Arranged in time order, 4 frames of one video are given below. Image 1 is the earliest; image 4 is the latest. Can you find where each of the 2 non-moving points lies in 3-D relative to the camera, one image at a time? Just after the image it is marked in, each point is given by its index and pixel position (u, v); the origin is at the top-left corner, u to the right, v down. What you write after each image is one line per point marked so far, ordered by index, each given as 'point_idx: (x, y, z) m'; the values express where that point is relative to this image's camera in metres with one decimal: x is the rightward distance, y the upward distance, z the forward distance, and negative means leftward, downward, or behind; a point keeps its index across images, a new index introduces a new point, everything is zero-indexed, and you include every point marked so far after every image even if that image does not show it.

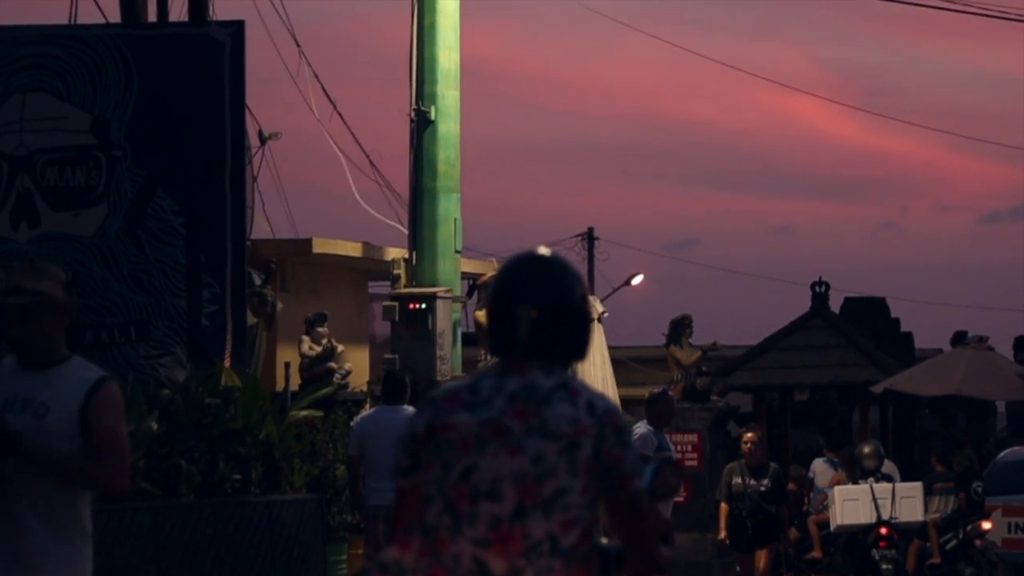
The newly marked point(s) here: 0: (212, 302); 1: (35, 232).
0: (-2.0, -0.1, +13.9) m
1: (-3.2, +0.4, +13.6) m
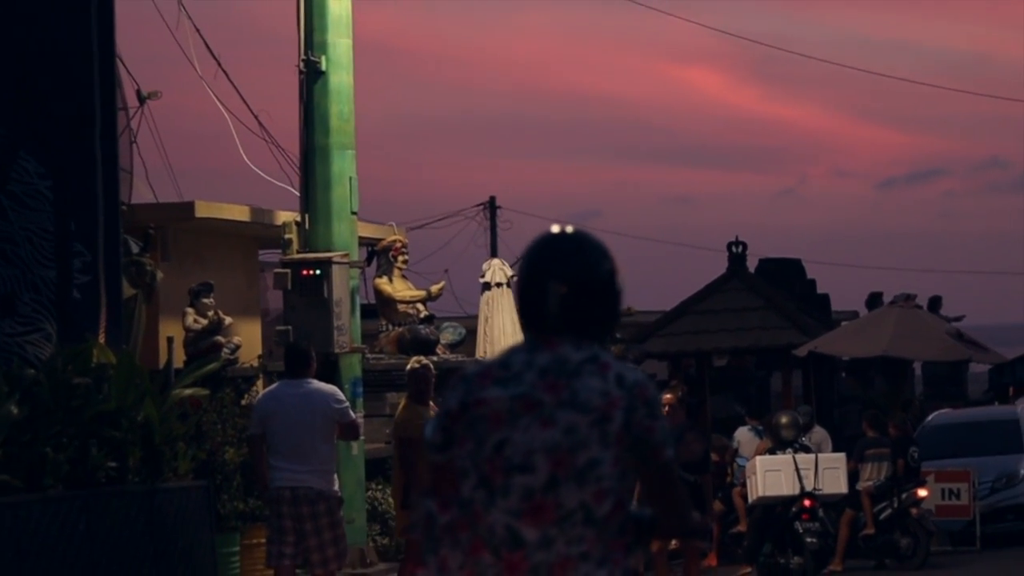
0: (-2.5, +0.1, +12.0) m
1: (-3.7, +0.6, +11.7) m
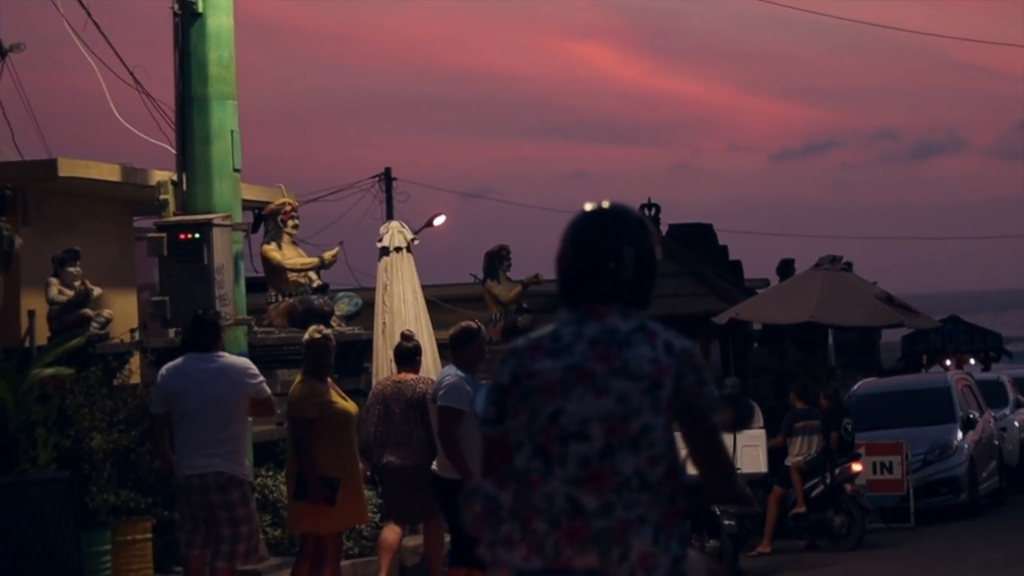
0: (-3.0, +0.3, +9.9) m
1: (-4.1, +0.8, +9.6) m
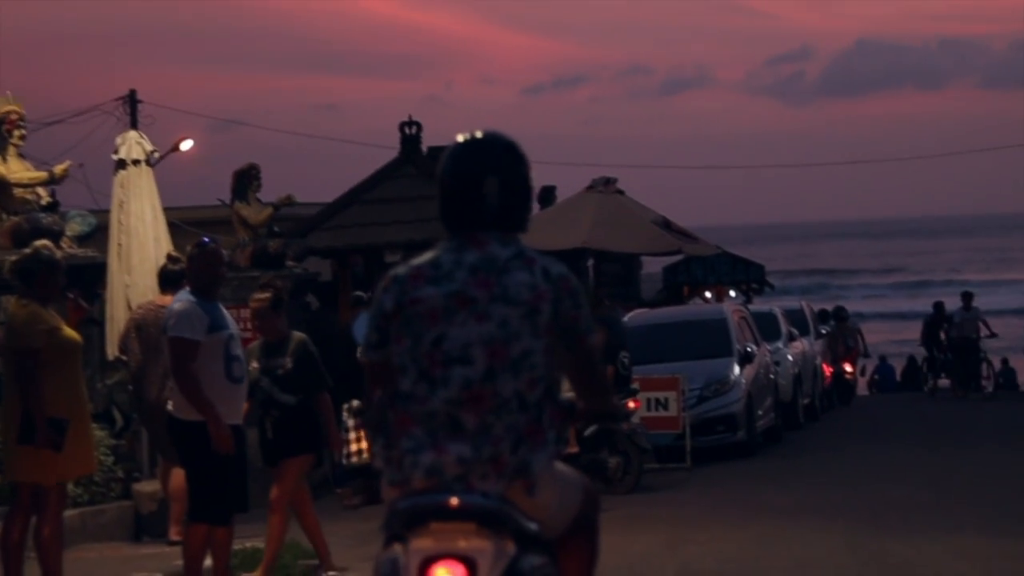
0: (-2.7, +0.3, +10.0) m
1: (-3.9, +0.7, +9.7) m
